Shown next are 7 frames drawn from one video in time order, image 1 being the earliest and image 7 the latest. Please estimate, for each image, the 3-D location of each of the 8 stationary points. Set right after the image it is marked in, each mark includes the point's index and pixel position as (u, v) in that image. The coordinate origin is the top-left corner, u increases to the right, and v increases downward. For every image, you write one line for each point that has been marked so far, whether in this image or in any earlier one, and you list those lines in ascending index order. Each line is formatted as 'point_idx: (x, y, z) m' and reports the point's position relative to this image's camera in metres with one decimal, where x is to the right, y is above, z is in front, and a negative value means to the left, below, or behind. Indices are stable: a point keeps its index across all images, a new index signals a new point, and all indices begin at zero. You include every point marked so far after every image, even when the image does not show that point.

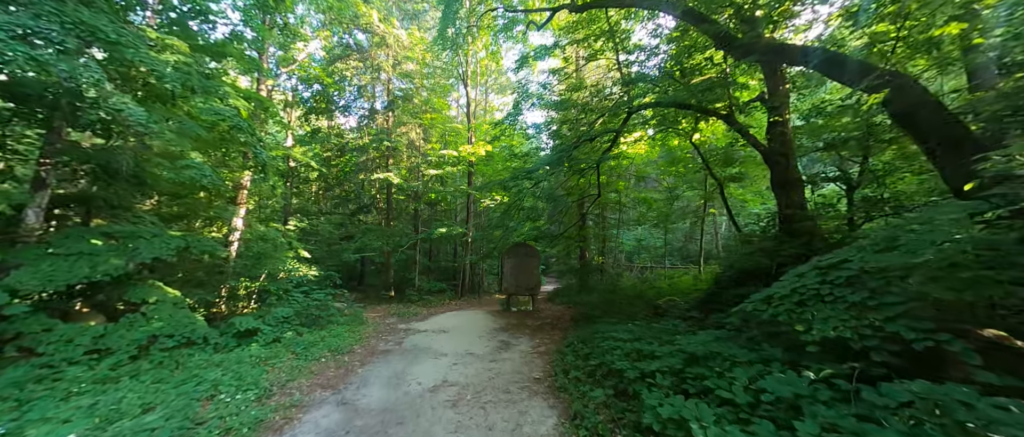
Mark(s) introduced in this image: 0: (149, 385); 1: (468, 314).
0: (-3.7, -1.7, +3.3) m
1: (-1.3, -2.9, +9.8) m
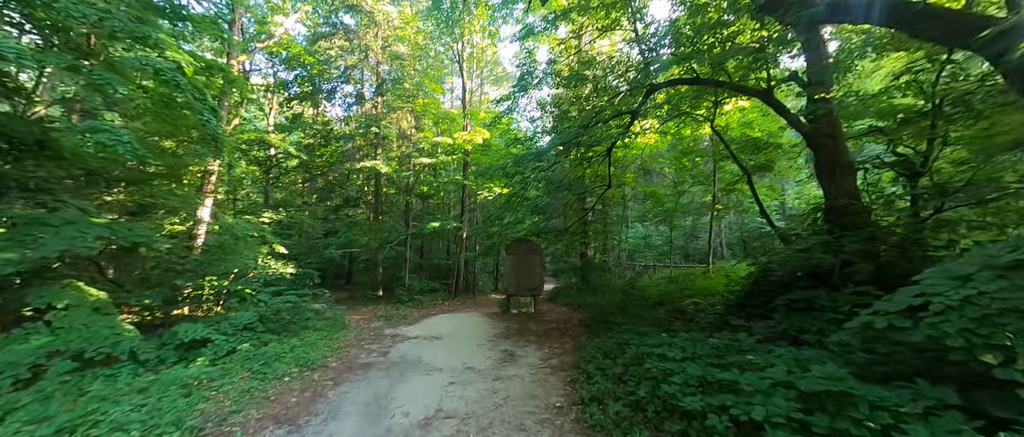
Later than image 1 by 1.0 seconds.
0: (-3.6, -1.5, +2.4) m
1: (-1.3, -2.6, +8.9) m
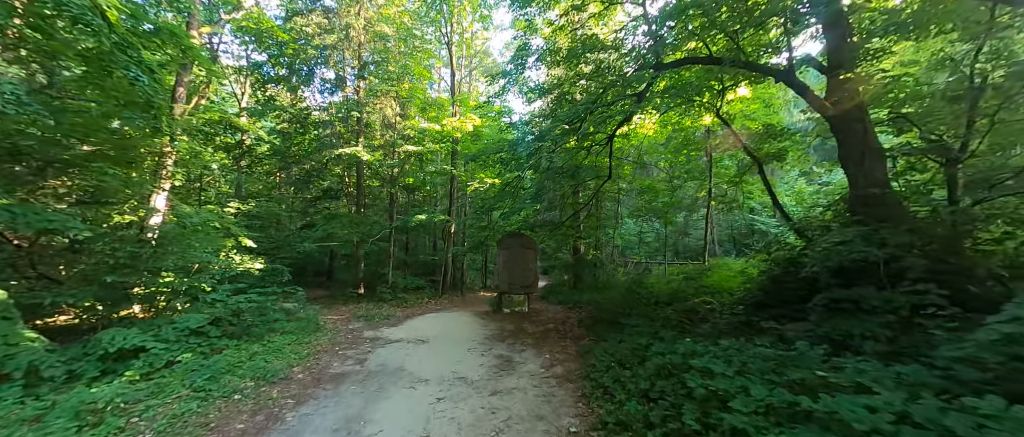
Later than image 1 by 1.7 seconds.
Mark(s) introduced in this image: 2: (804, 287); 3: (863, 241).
0: (-3.5, -1.3, +1.6) m
1: (-1.5, -2.4, +8.2) m
2: (+3.8, -0.9, +4.3) m
3: (+3.9, -0.3, +3.6) m
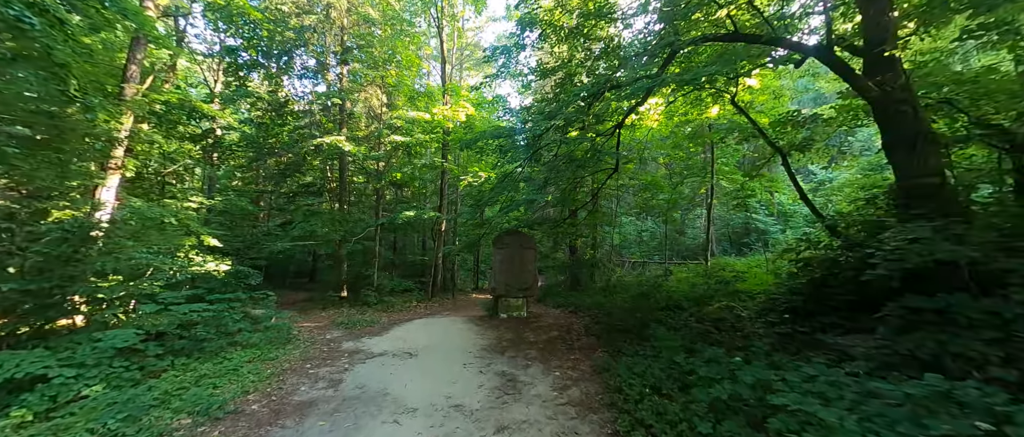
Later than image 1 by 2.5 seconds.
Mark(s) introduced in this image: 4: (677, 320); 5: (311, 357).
0: (-3.3, -1.3, +0.8) m
1: (-1.6, -2.4, +7.4) m
2: (+3.9, -0.8, +3.7) m
3: (+4.0, -0.2, +3.0) m
4: (+2.6, -1.6, +5.1) m
5: (-3.0, -2.0, +4.8) m
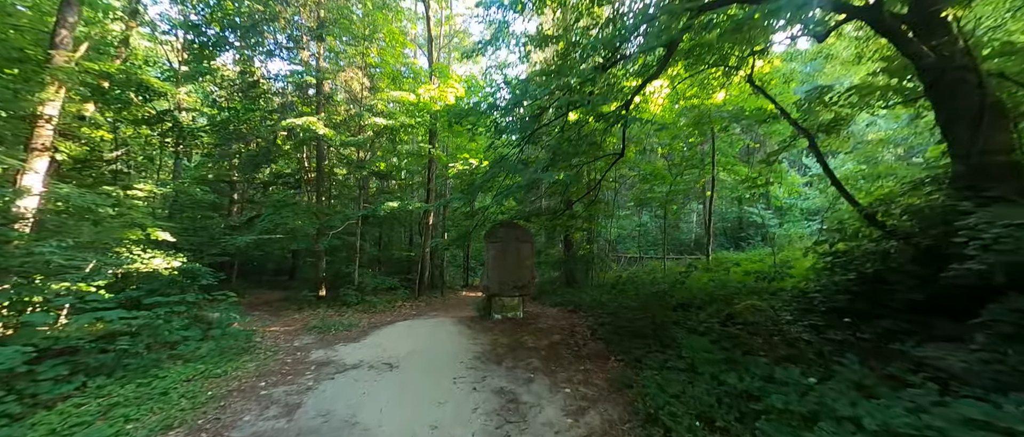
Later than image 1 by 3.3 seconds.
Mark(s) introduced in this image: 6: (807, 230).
0: (-3.2, -1.1, 0.0) m
1: (-1.7, -2.2, +6.7) m
2: (+3.9, -0.7, +3.1) m
3: (+4.0, 0.0, +2.4) m
4: (+2.5, -1.4, +4.4) m
5: (-3.0, -1.9, +4.0) m
6: (+12.0, -0.5, +13.3) m
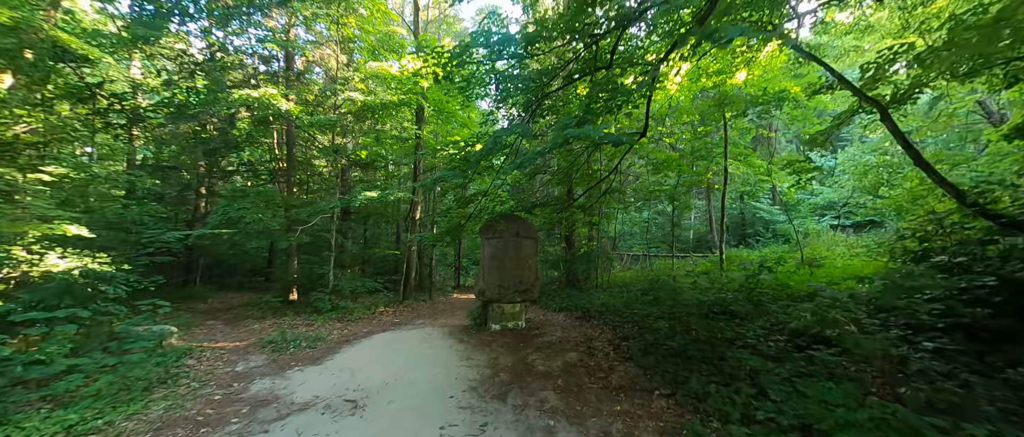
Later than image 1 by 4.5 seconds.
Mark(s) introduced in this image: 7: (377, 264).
0: (-3.0, -1.0, -1.2) m
1: (-1.7, -2.0, +5.6) m
2: (+4.0, -0.5, +2.1) m
3: (+4.1, +0.1, +1.5) m
4: (+2.6, -1.3, +3.4) m
5: (-2.9, -1.7, +2.9) m
6: (+11.9, -0.3, +12.6) m
7: (-4.8, -1.6, +11.6) m
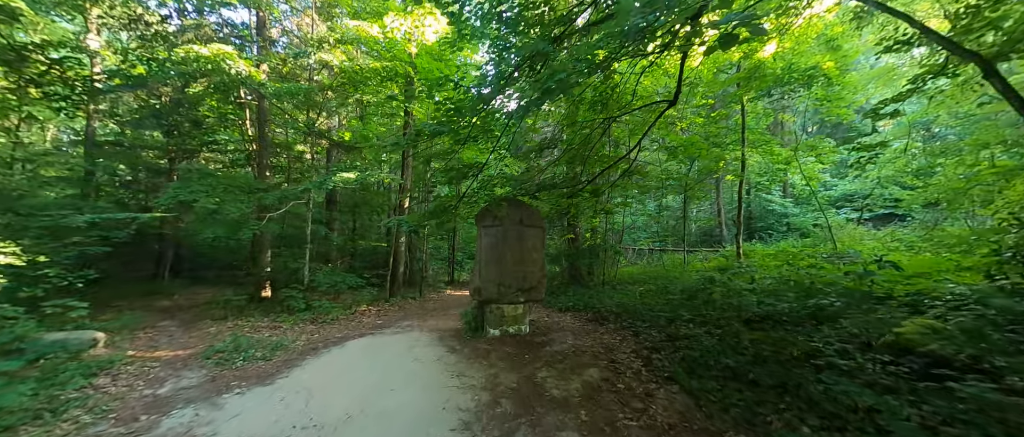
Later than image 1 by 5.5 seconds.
0: (-2.9, -0.9, -2.2) m
1: (-1.7, -1.8, +4.6) m
2: (+4.1, -0.4, +1.2) m
3: (+4.2, +0.2, +0.6) m
4: (+2.7, -1.1, +2.5) m
5: (-2.8, -1.5, +1.9) m
6: (+11.8, 0.0, +11.8) m
7: (-4.9, -1.2, +10.6) m
